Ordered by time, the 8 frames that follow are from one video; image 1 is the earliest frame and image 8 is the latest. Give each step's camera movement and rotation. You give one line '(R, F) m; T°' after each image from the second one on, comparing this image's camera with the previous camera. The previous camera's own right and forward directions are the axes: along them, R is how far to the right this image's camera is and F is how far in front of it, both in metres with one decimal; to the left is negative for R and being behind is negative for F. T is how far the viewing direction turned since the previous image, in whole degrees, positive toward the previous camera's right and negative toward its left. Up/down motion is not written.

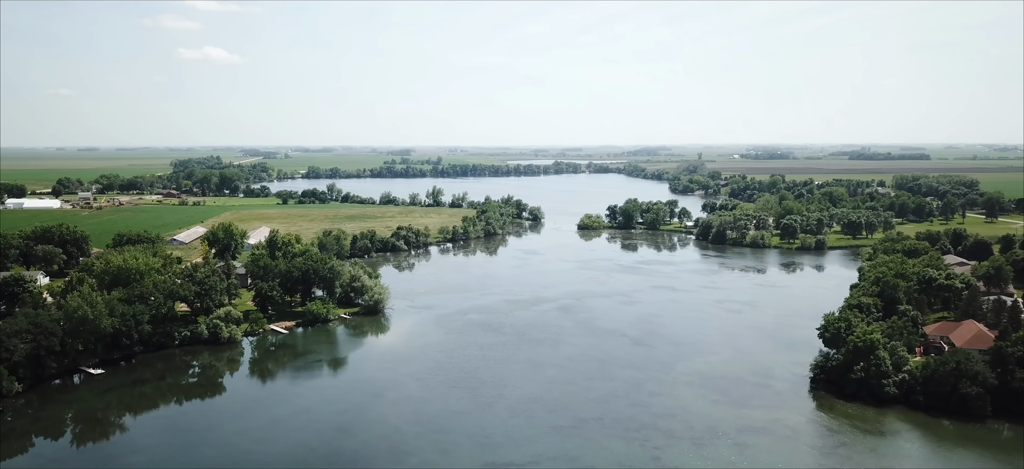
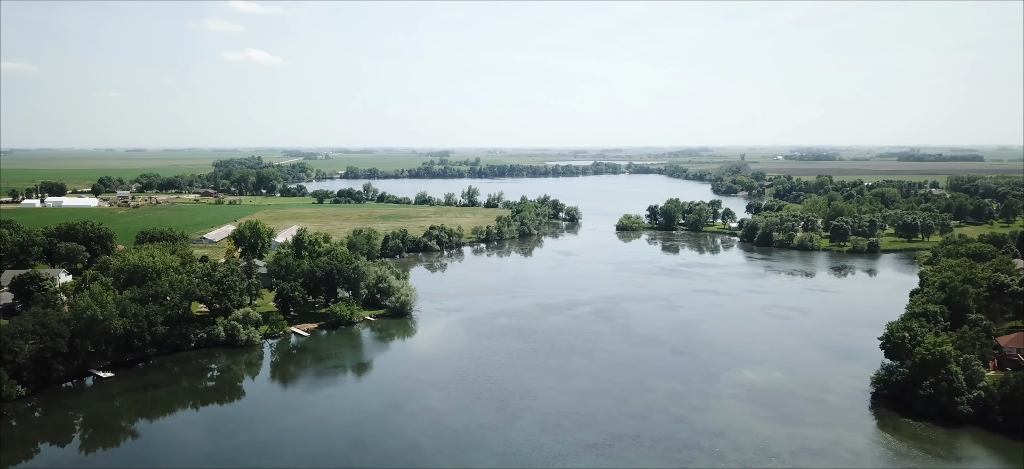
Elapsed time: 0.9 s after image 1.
(+0.2, +1.7) m; -3°
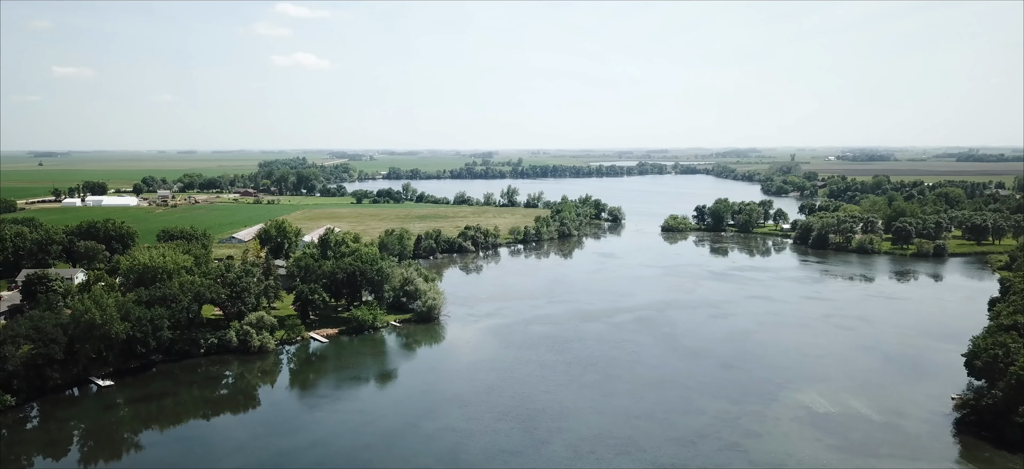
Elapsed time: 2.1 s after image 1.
(+0.3, +2.3) m; -3°
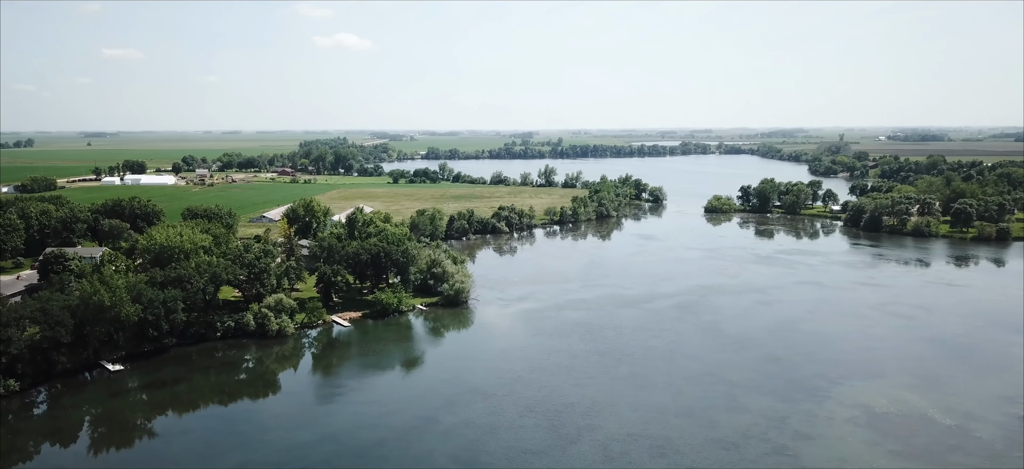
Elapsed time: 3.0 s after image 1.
(+0.3, +1.5) m; -3°
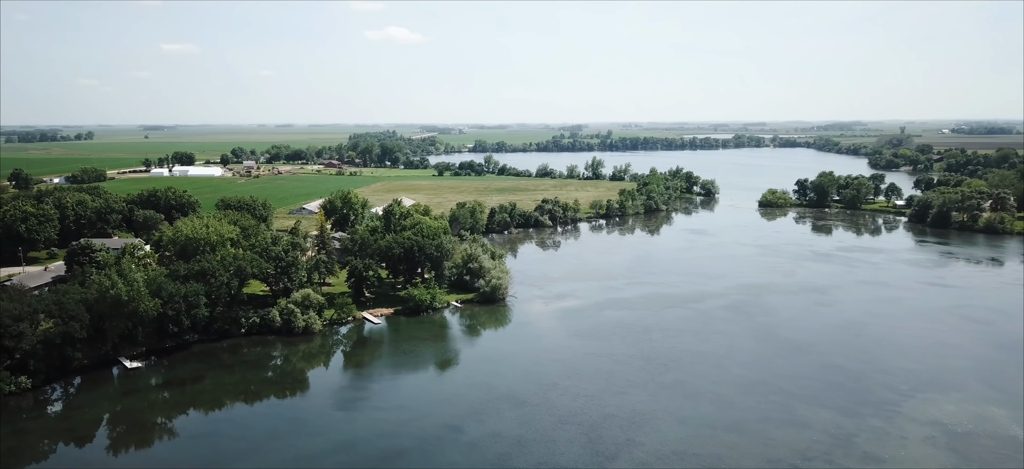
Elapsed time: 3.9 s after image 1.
(+0.3, +1.5) m; -3°
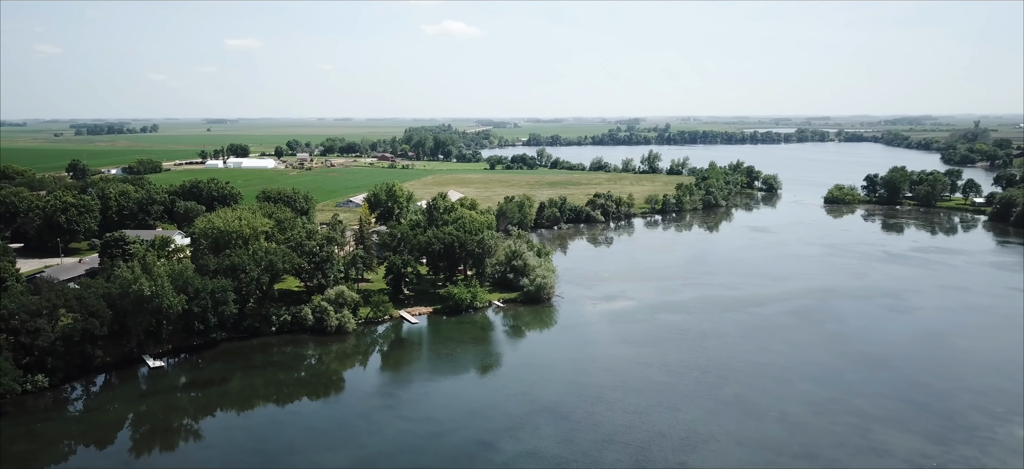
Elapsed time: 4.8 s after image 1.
(+0.3, +1.6) m; -4°
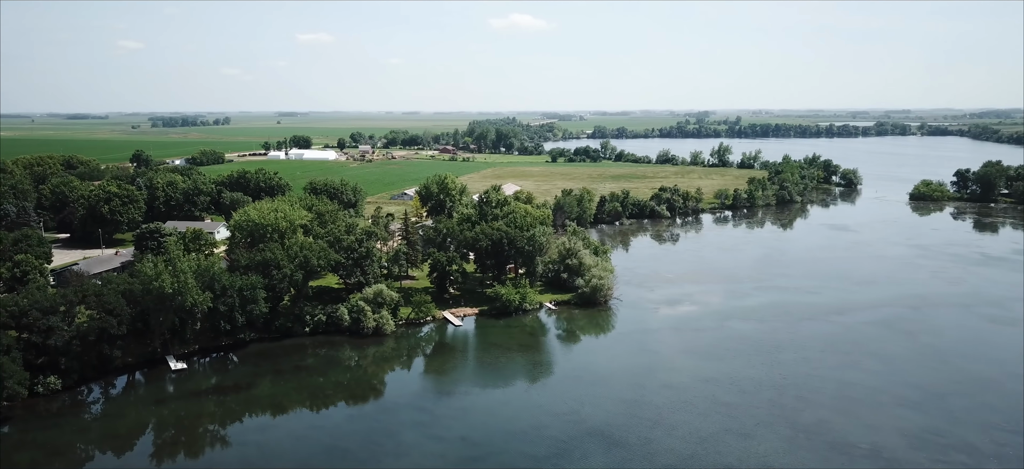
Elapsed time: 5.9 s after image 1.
(+0.3, +1.9) m; -5°
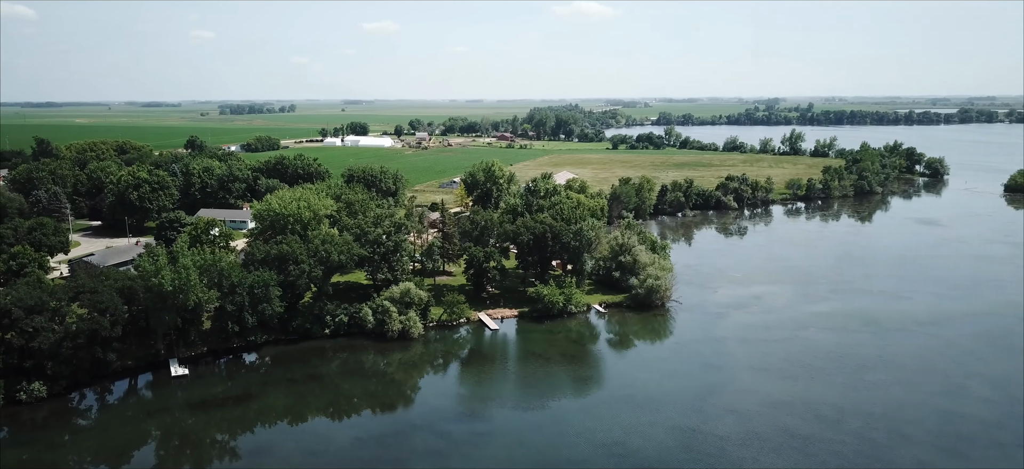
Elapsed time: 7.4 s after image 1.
(+0.4, +2.3) m; -4°
